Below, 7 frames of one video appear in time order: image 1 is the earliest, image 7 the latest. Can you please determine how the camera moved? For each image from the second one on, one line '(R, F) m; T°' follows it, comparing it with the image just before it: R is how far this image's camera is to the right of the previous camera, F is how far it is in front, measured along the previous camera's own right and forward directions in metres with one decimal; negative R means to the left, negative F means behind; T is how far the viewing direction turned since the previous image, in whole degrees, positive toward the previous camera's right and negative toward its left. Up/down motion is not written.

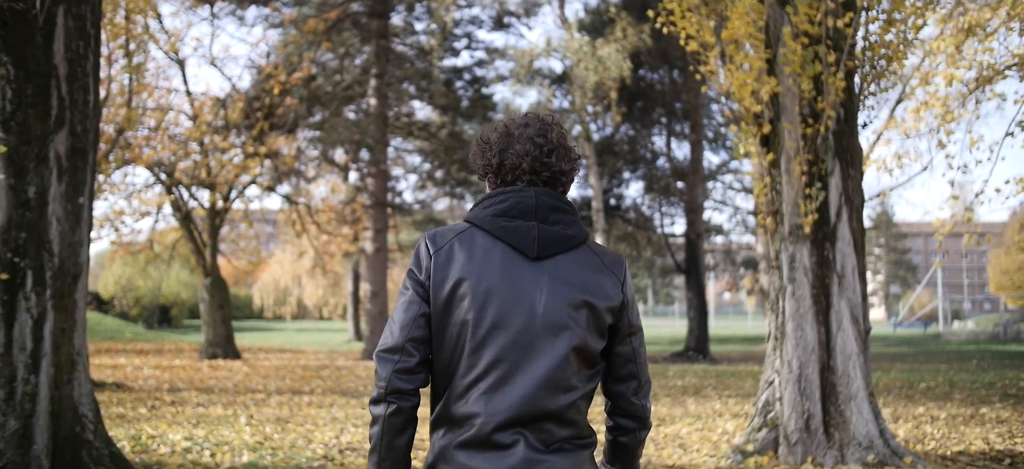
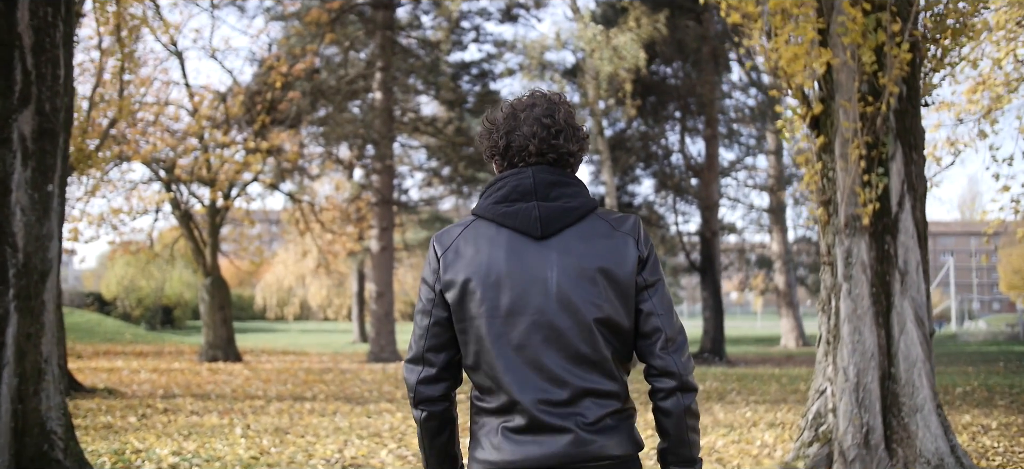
(-0.1, +0.6) m; 0°
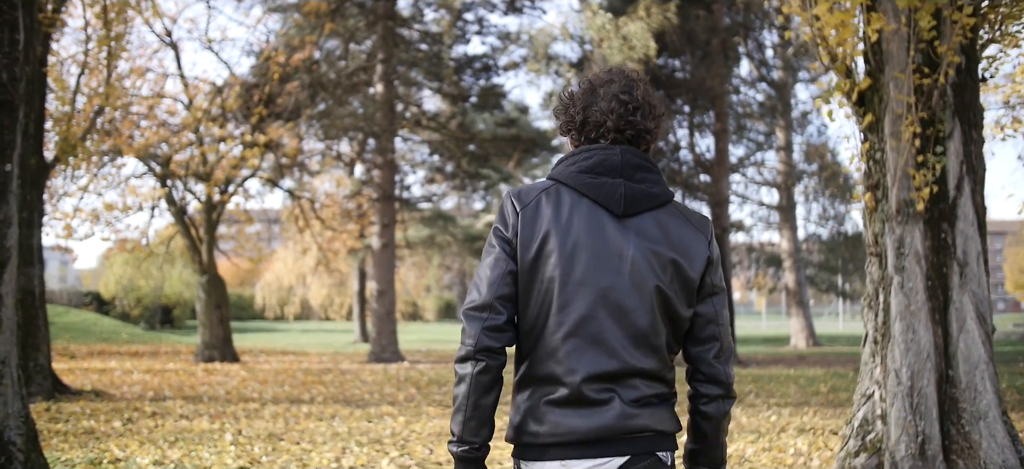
(-0.1, +0.5) m; 0°
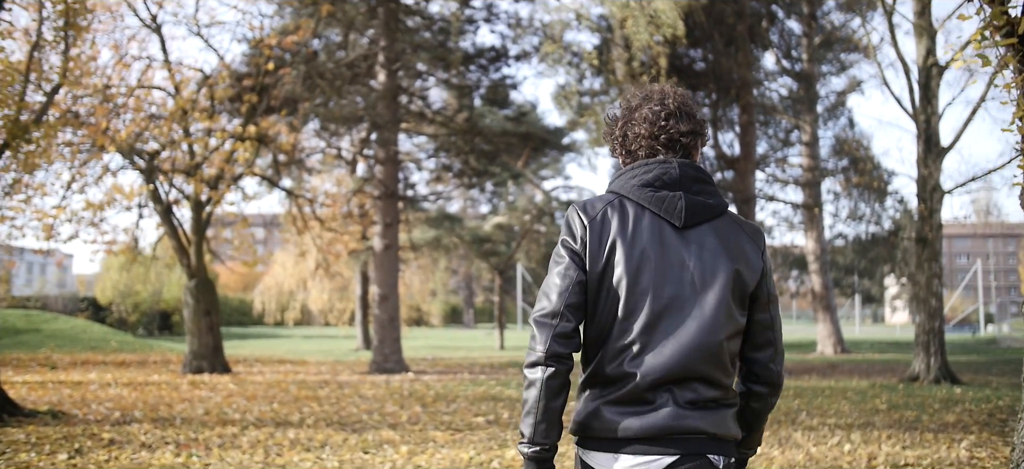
(-0.1, +1.3) m; 0°
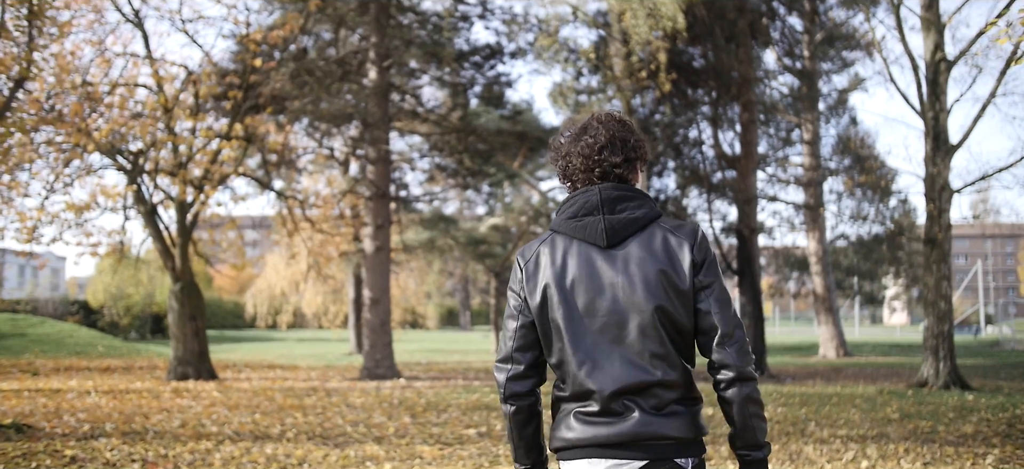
(0.0, +0.5) m; 0°
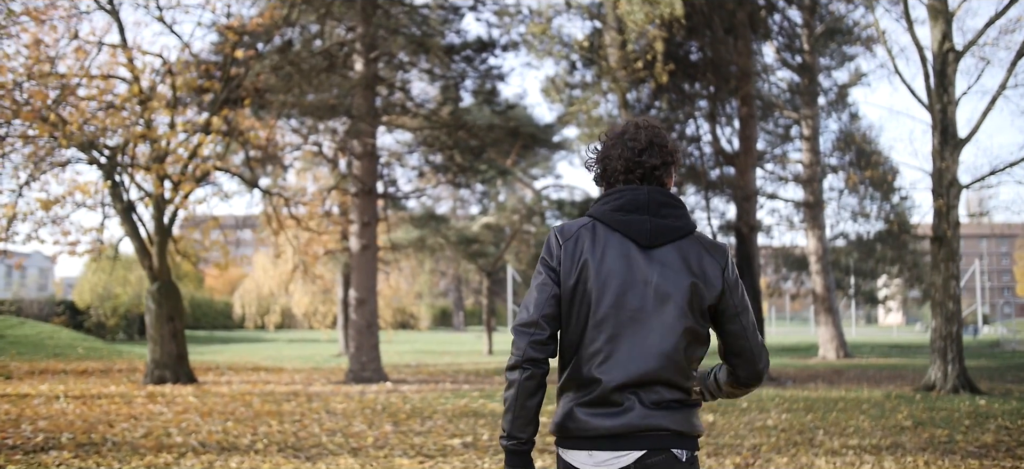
(+0.1, +0.6) m; 0°
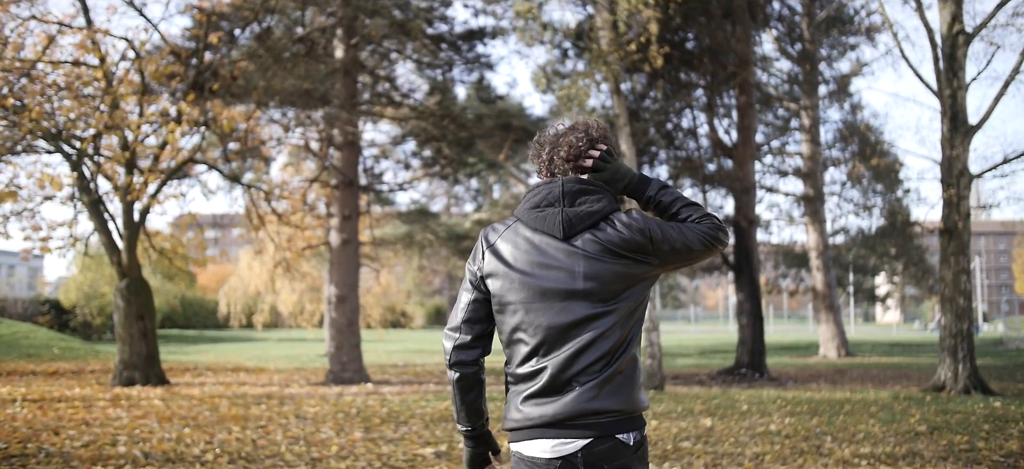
(+0.2, +0.7) m; 0°
